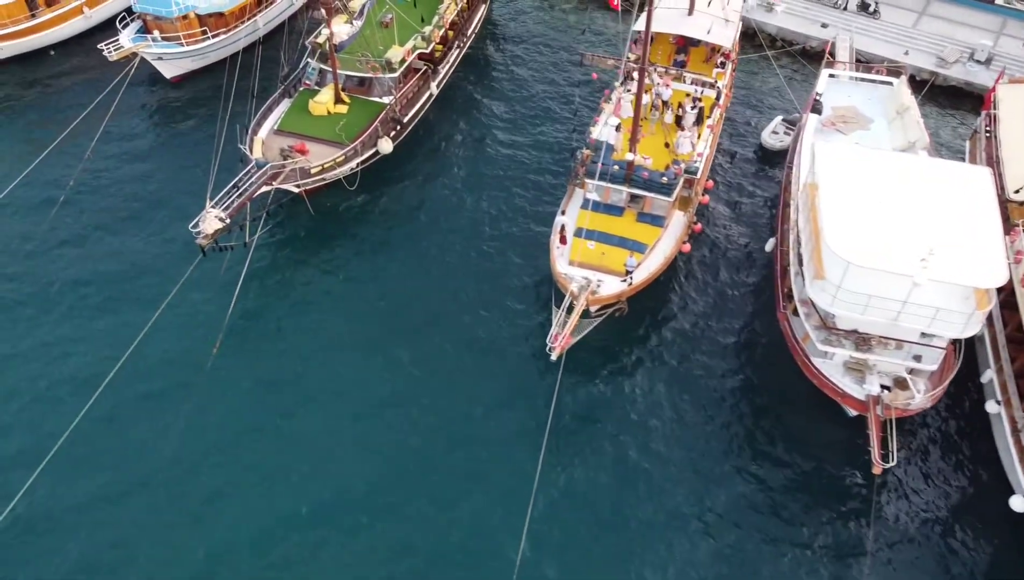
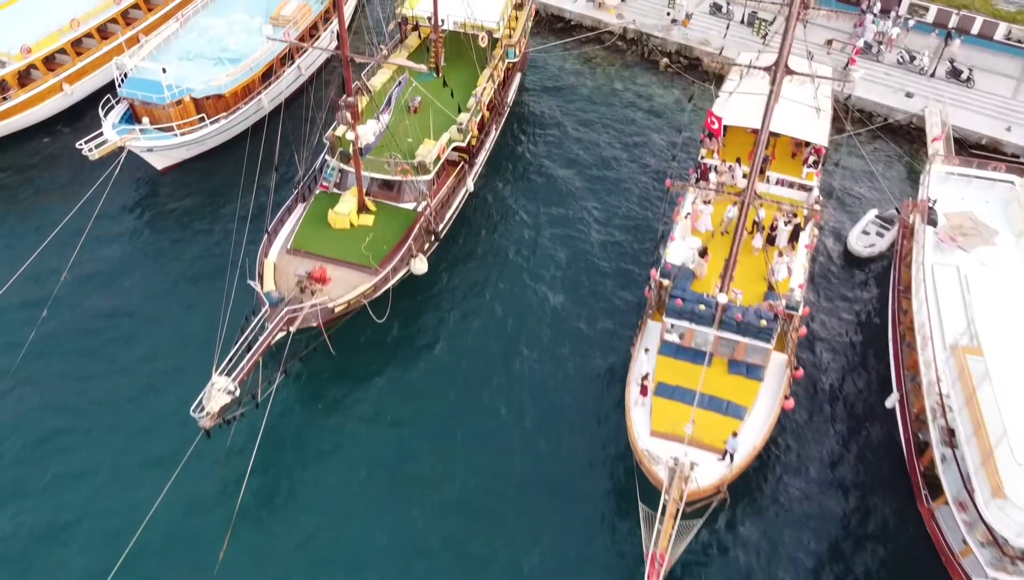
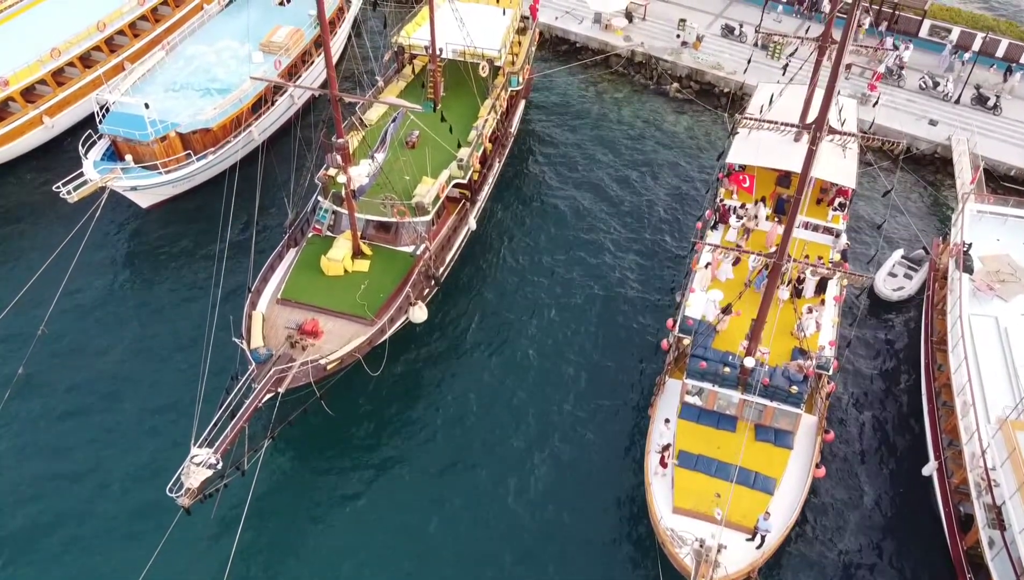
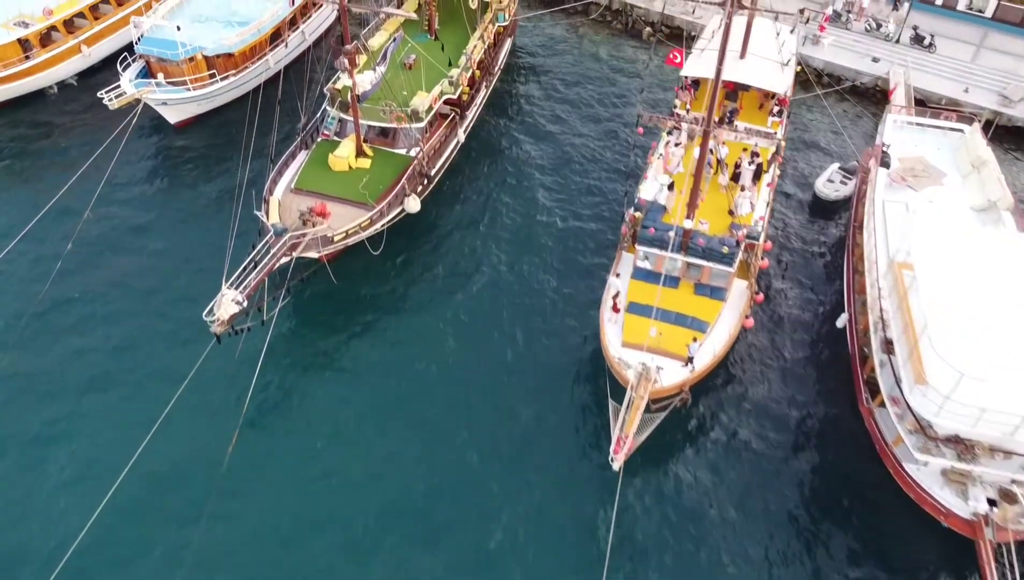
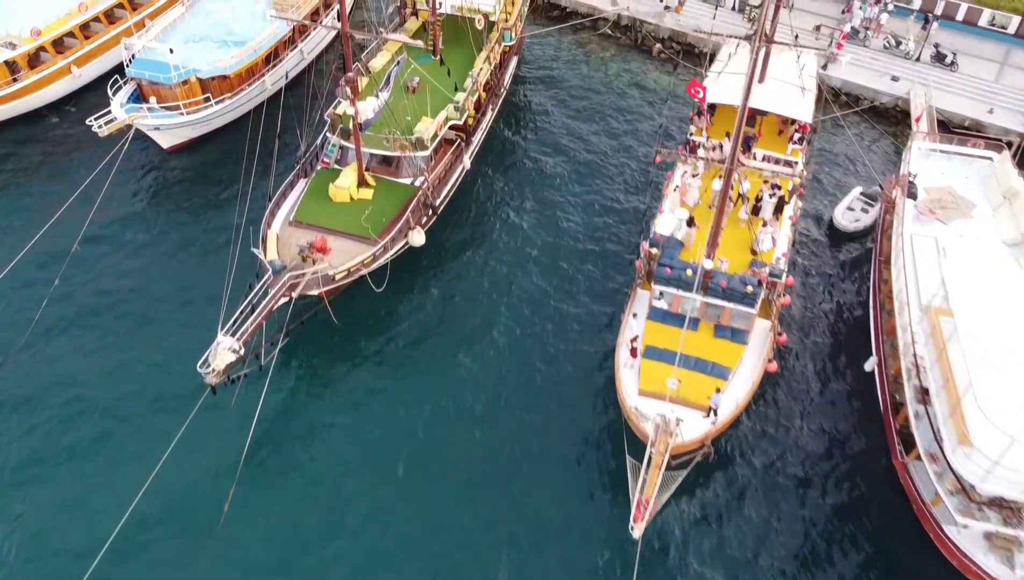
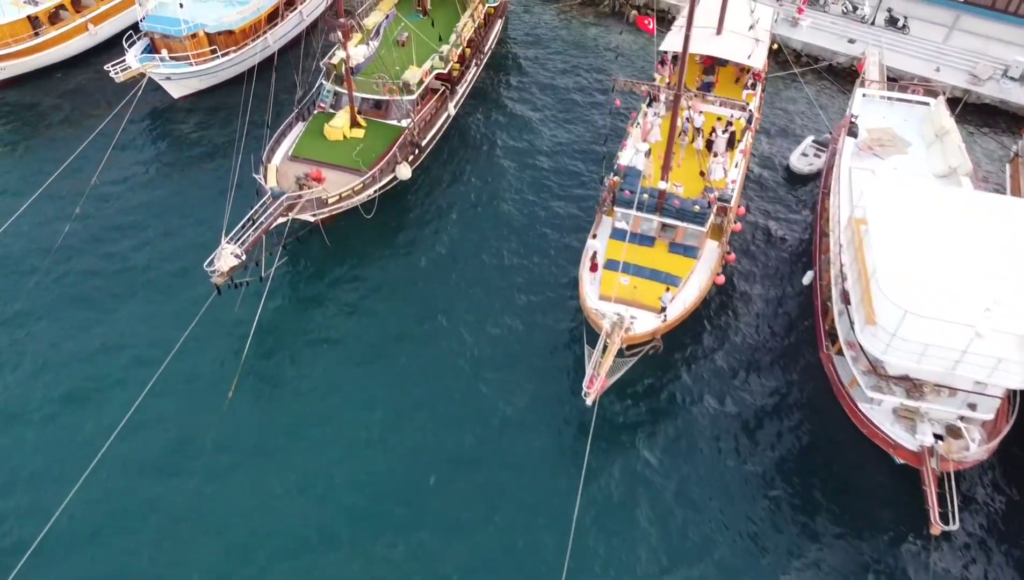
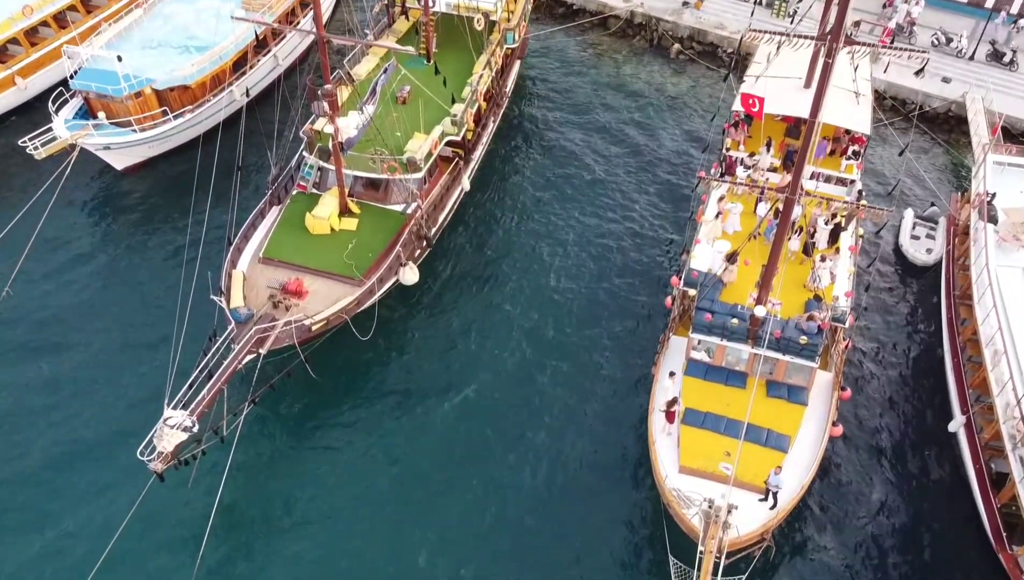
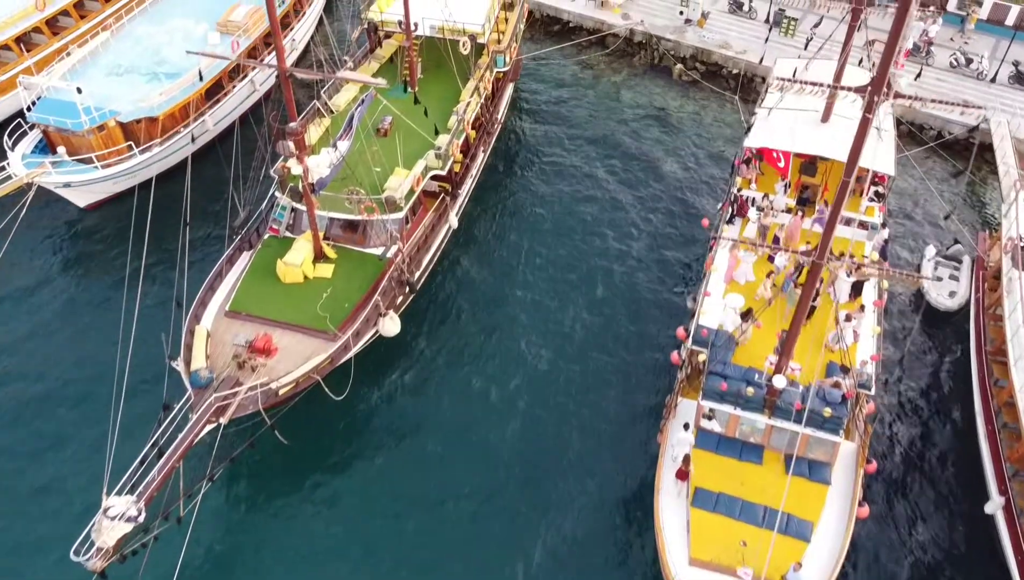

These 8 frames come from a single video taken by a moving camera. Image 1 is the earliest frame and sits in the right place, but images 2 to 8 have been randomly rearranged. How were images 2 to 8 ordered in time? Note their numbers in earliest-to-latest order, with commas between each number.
6, 4, 5, 2, 3, 7, 8
